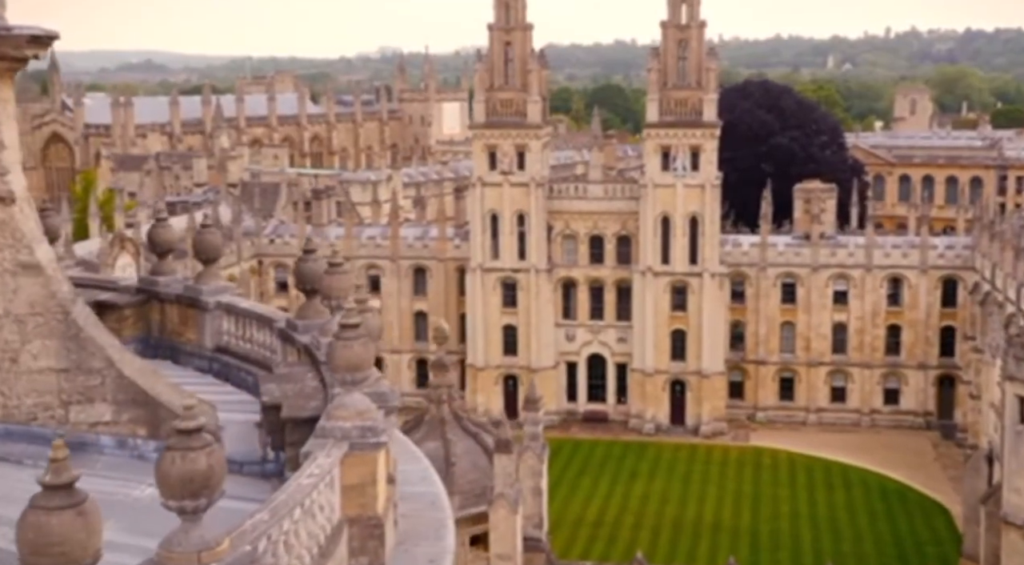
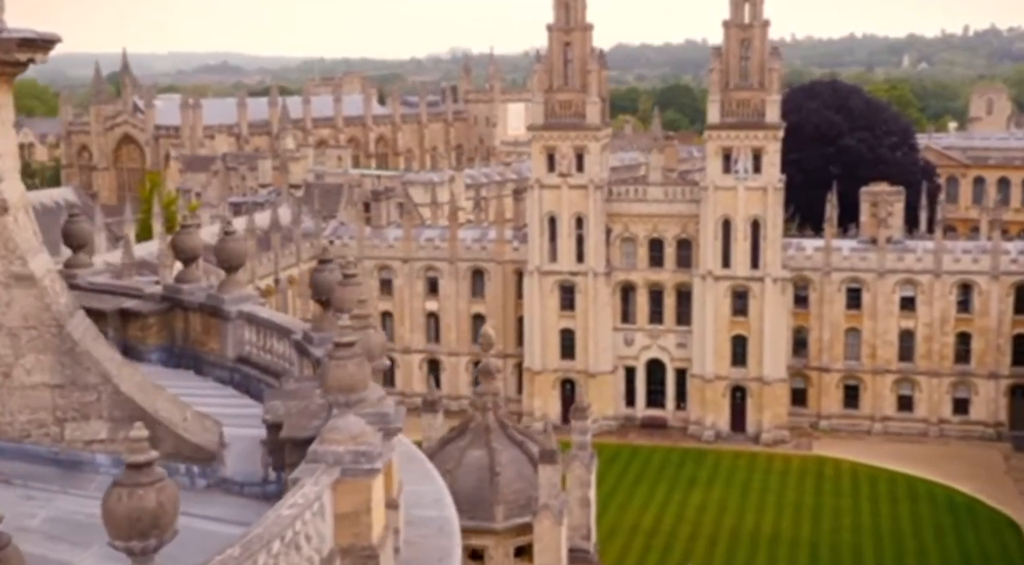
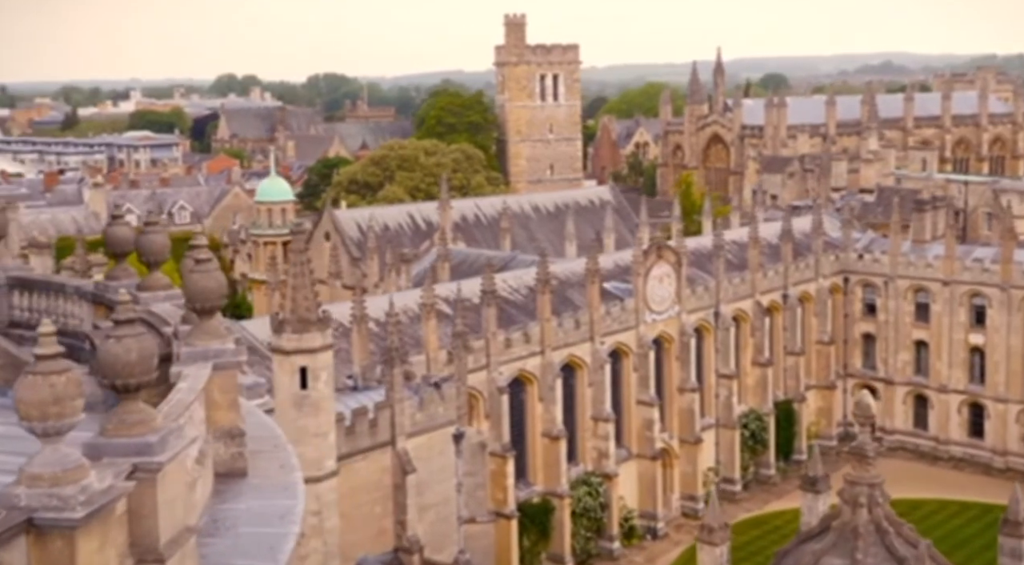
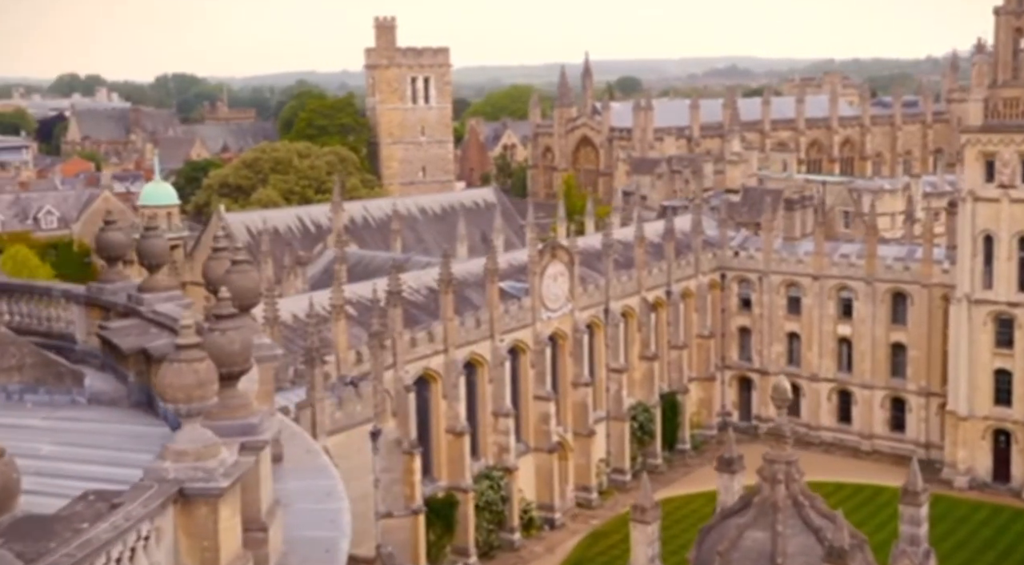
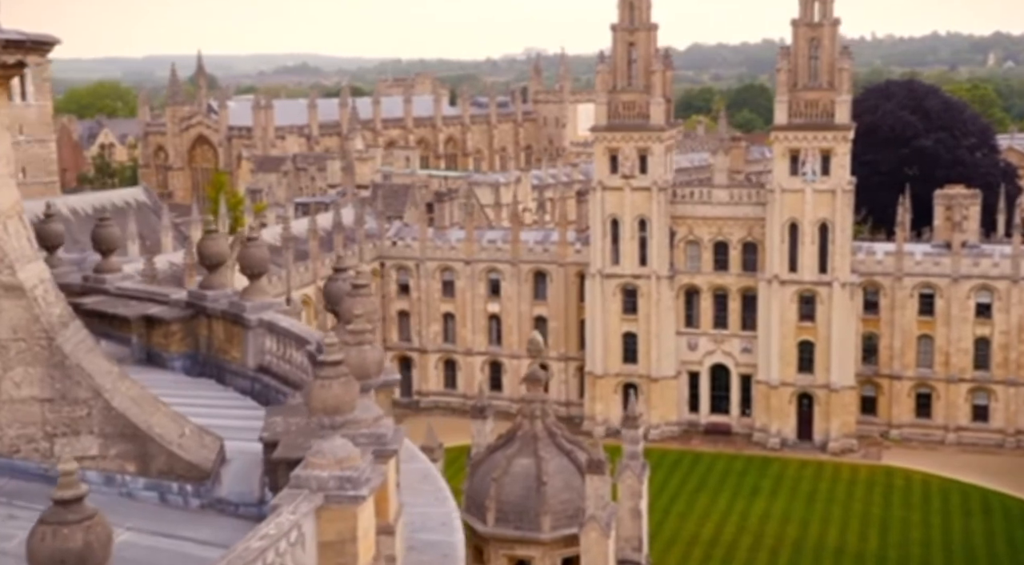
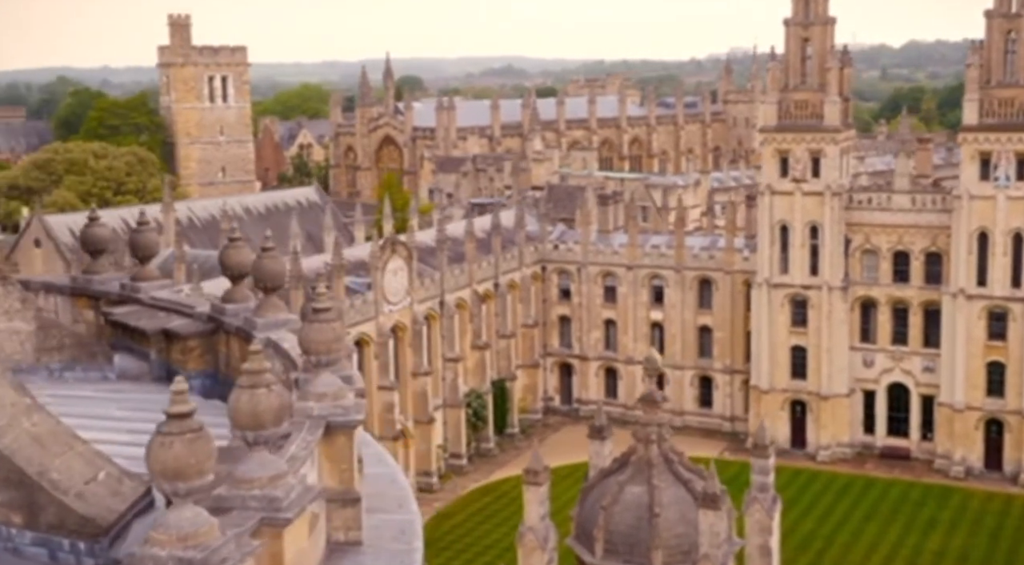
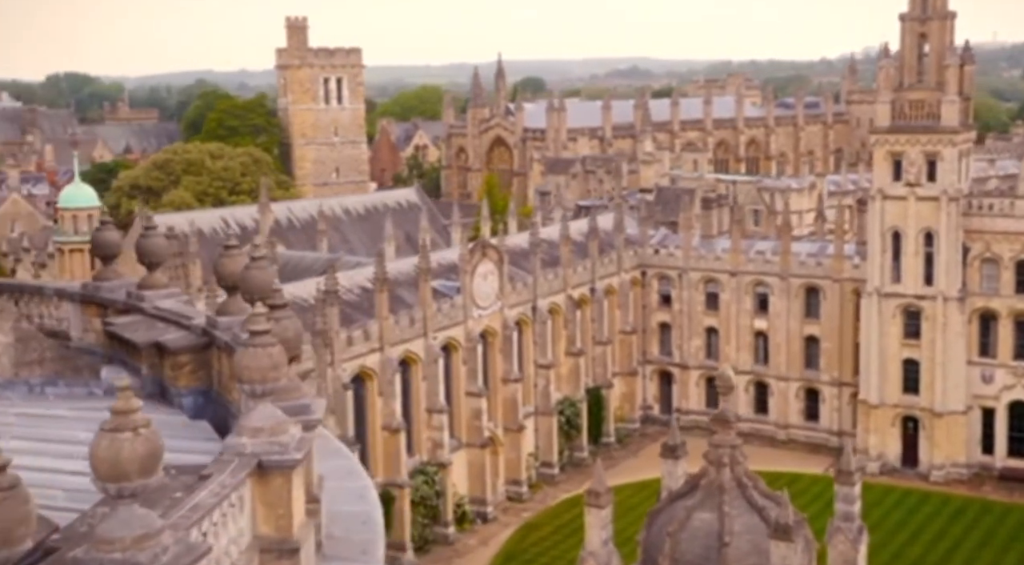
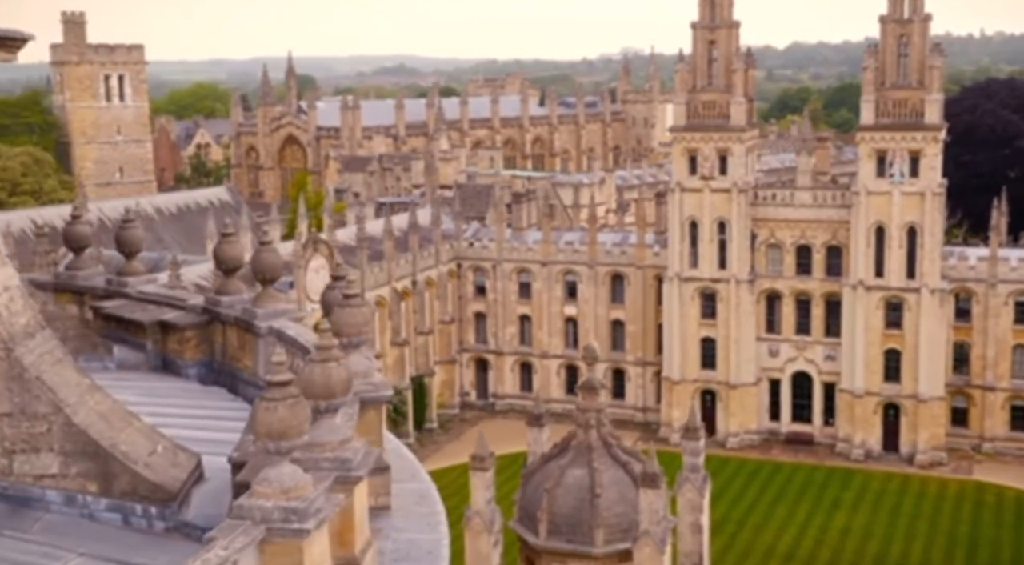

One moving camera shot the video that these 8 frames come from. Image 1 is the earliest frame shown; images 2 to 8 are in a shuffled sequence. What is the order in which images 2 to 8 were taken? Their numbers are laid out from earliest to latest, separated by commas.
2, 5, 8, 6, 7, 4, 3
